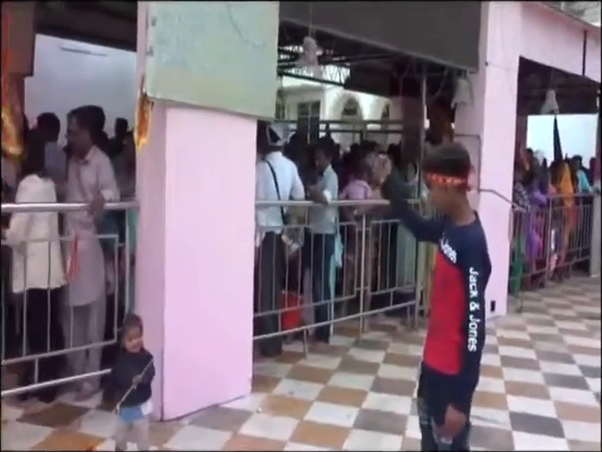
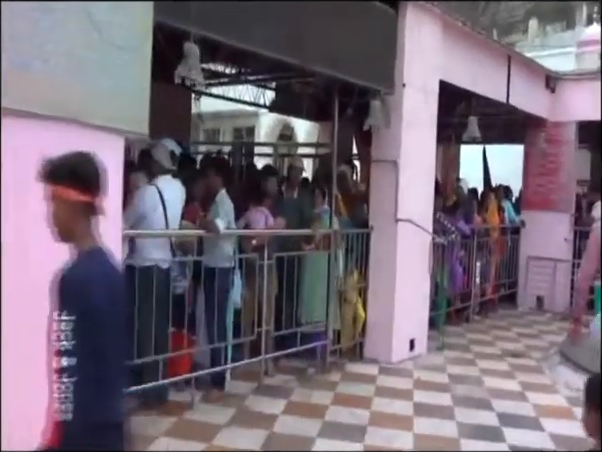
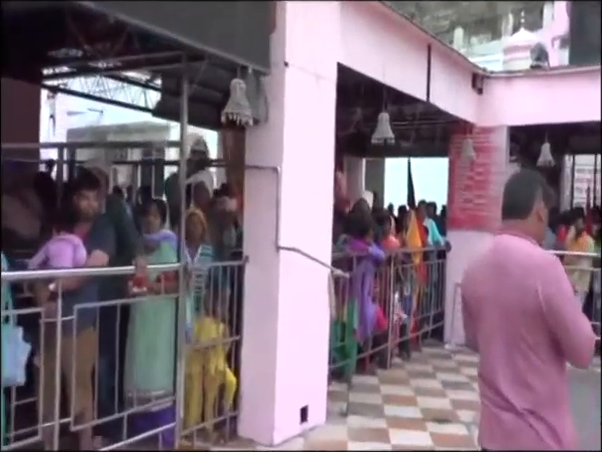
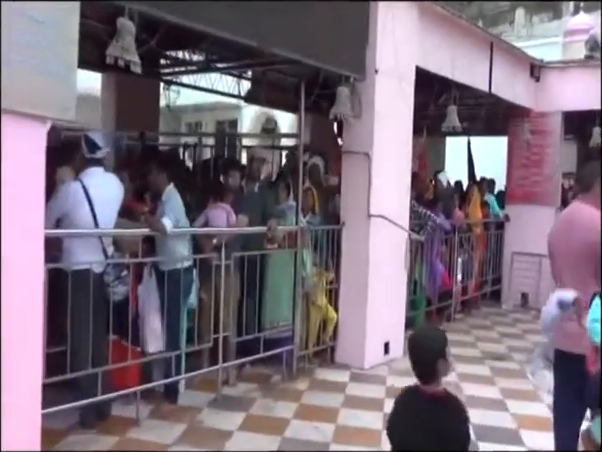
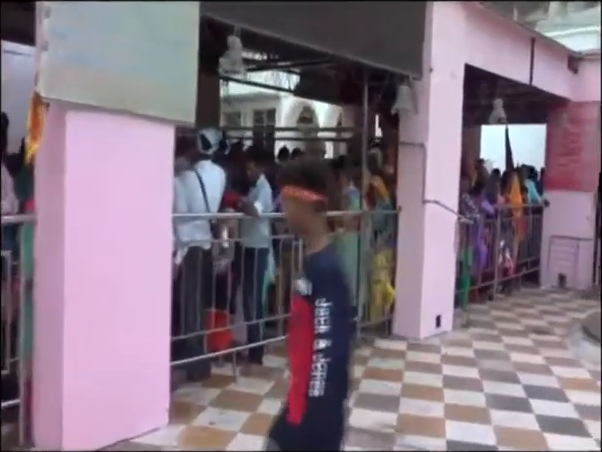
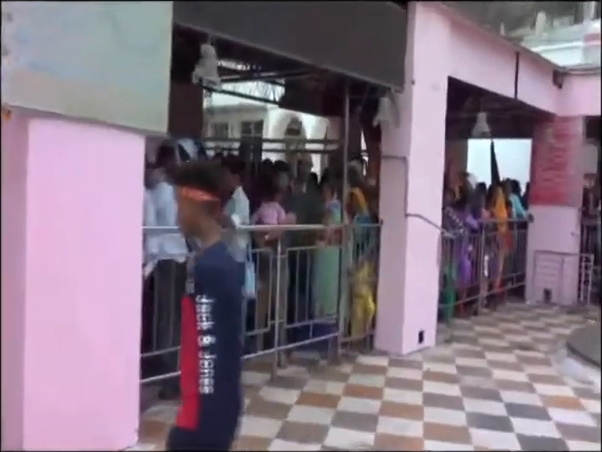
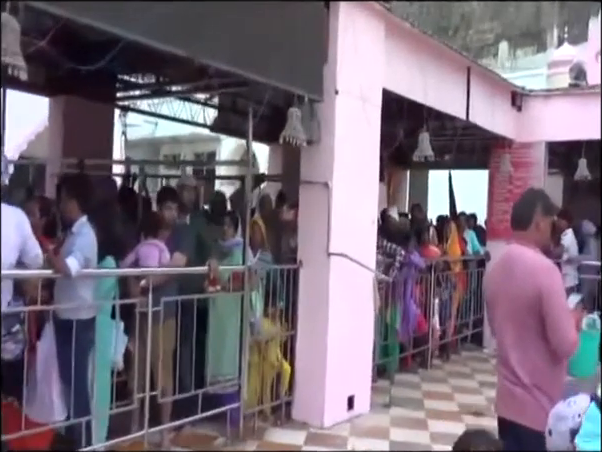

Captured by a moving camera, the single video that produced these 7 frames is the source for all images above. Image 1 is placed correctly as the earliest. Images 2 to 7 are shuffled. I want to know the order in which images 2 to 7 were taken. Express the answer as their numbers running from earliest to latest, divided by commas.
5, 6, 2, 4, 7, 3
